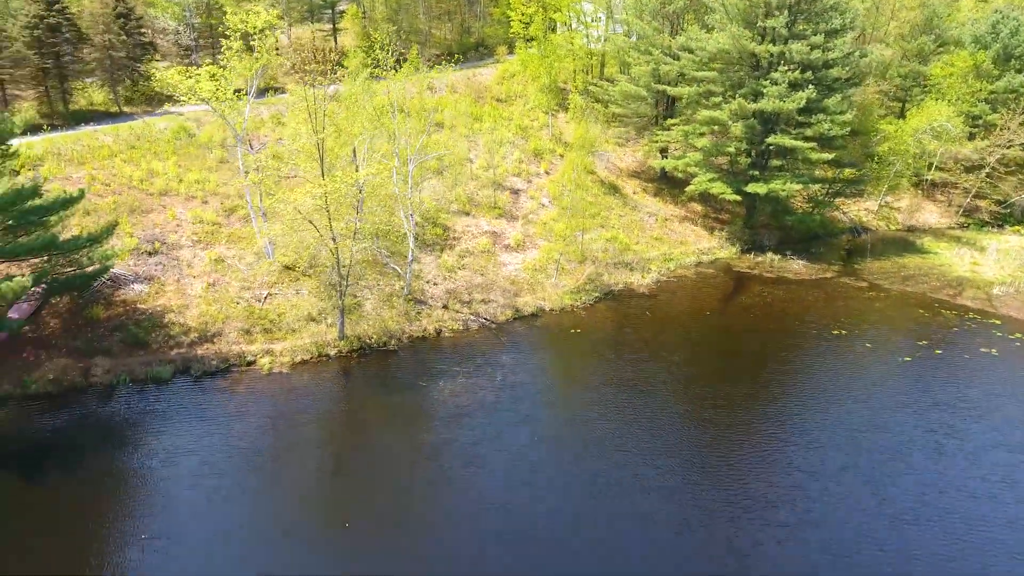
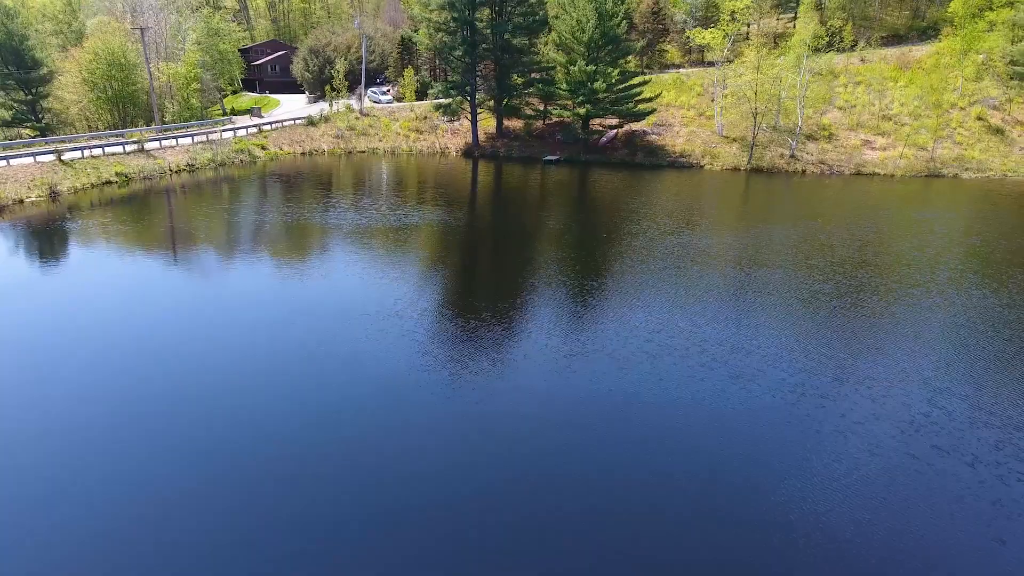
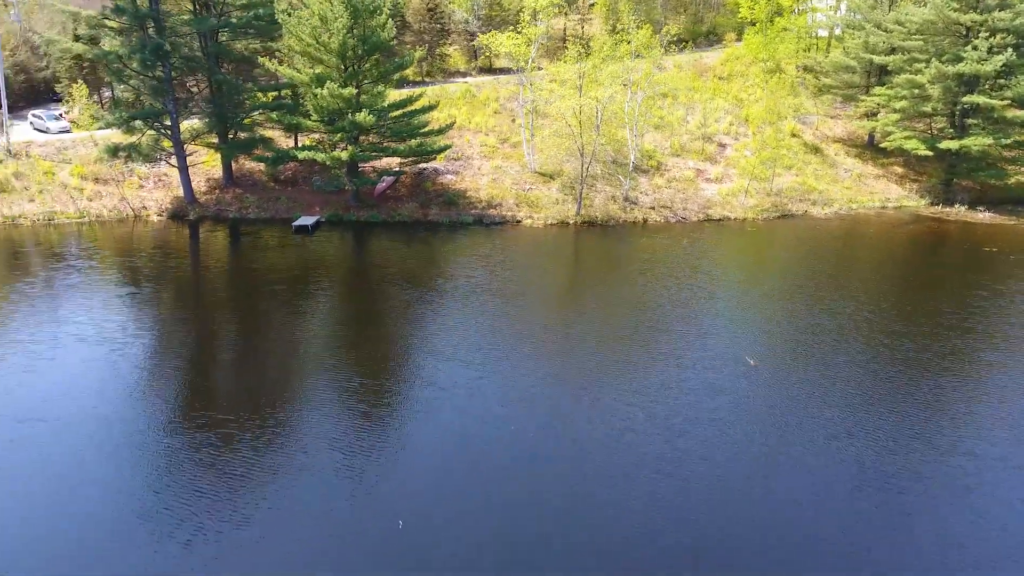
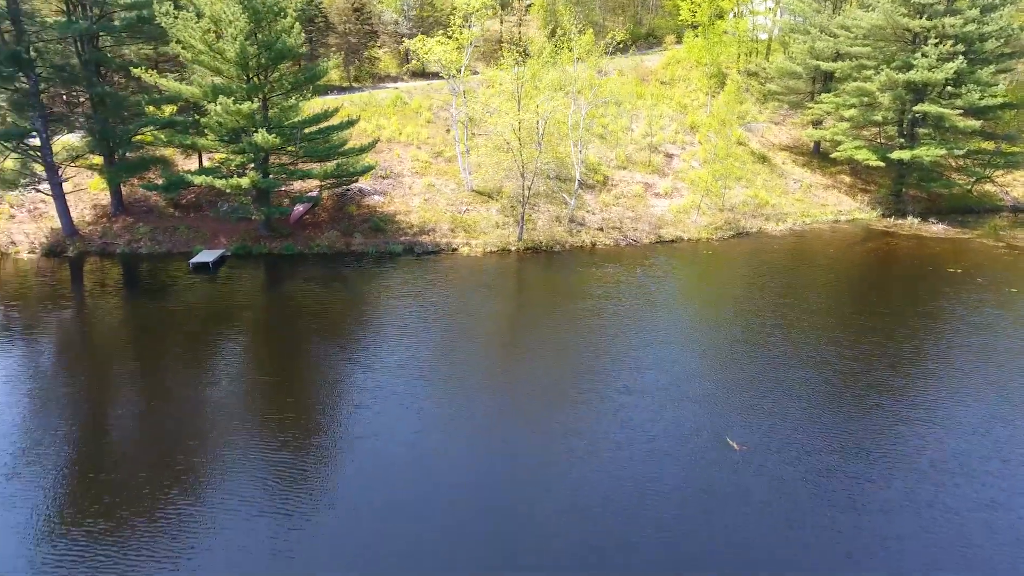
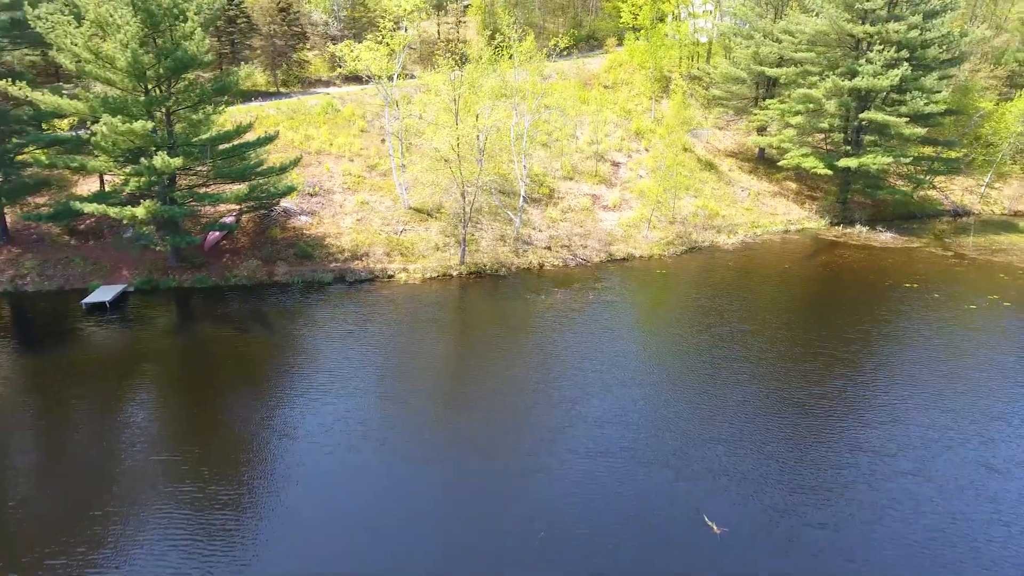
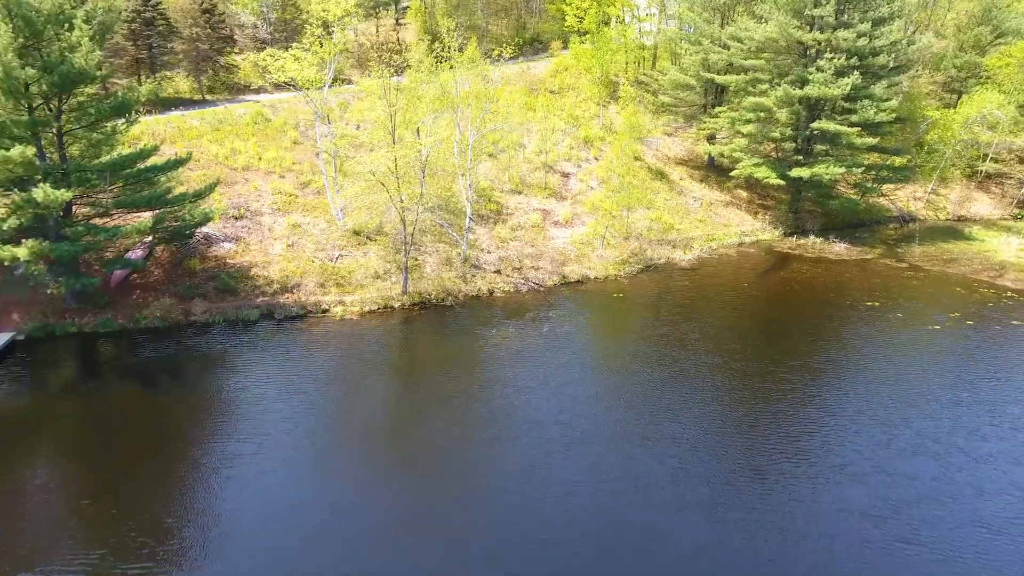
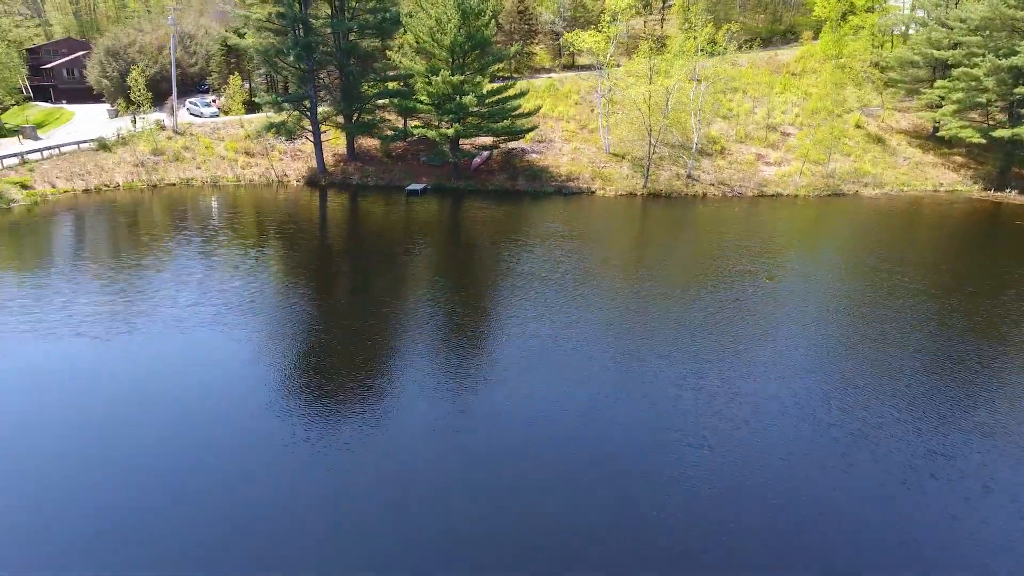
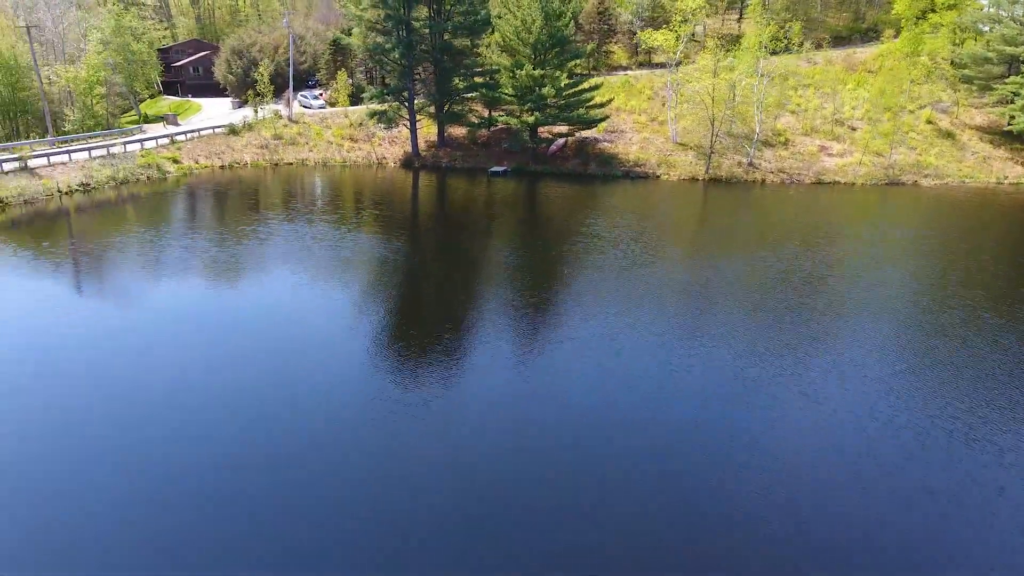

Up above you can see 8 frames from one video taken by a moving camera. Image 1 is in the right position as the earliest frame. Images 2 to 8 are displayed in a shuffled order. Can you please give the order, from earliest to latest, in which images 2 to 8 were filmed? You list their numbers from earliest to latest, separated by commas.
6, 5, 4, 3, 7, 8, 2
